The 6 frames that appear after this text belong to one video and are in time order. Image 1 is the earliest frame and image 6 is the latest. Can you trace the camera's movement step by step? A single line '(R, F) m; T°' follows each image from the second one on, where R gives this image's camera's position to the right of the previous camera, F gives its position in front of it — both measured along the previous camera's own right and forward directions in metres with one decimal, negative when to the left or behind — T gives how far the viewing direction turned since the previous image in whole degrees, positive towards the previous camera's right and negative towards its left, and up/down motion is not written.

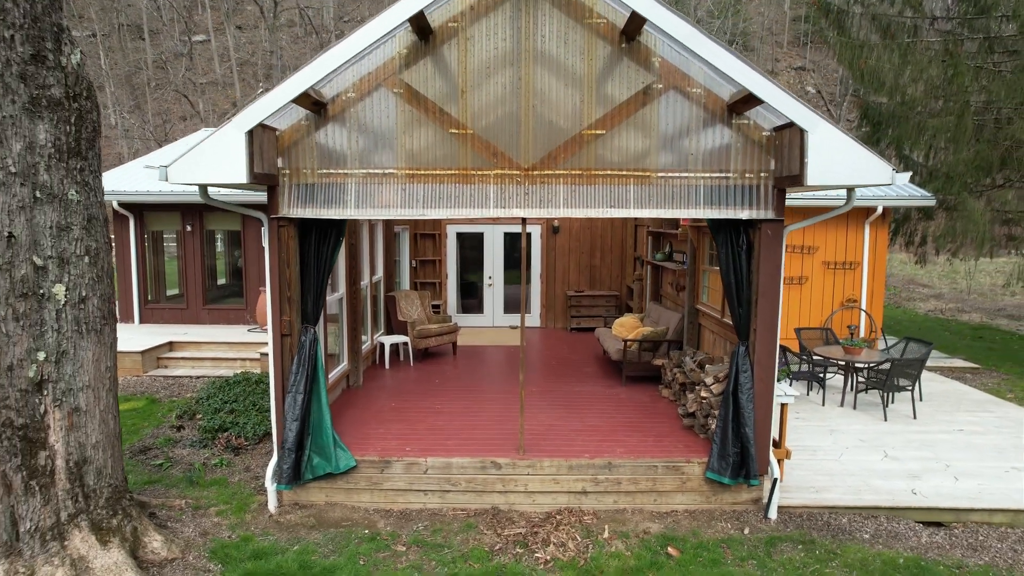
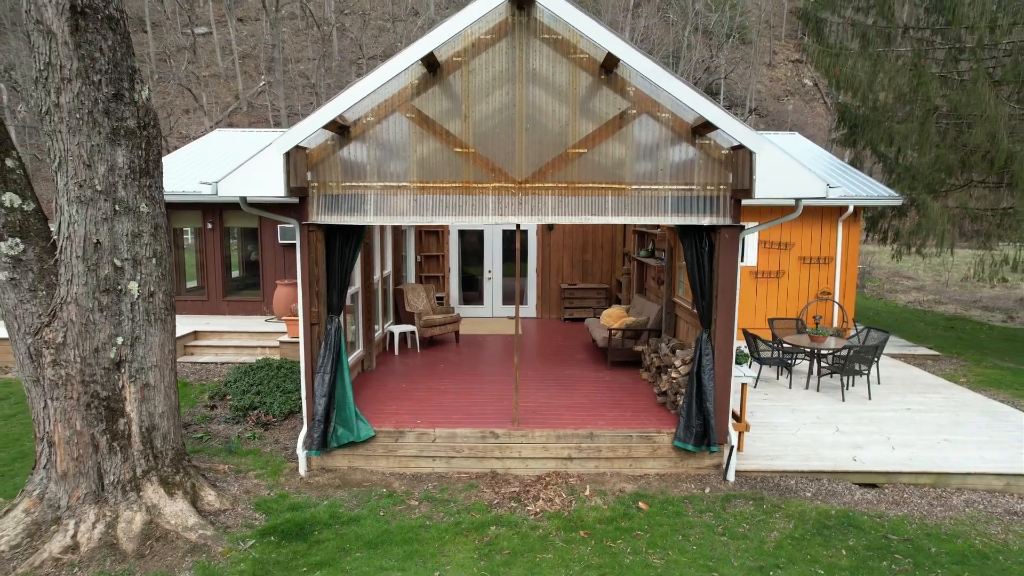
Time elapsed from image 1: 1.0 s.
(0.0, -0.8) m; 0°
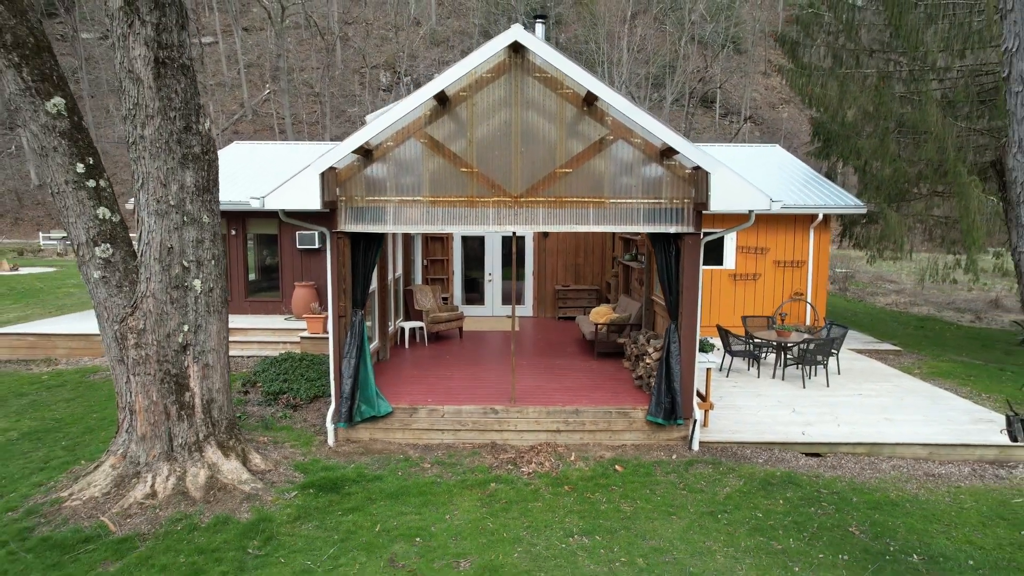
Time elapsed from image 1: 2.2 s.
(0.0, -0.9) m; 0°
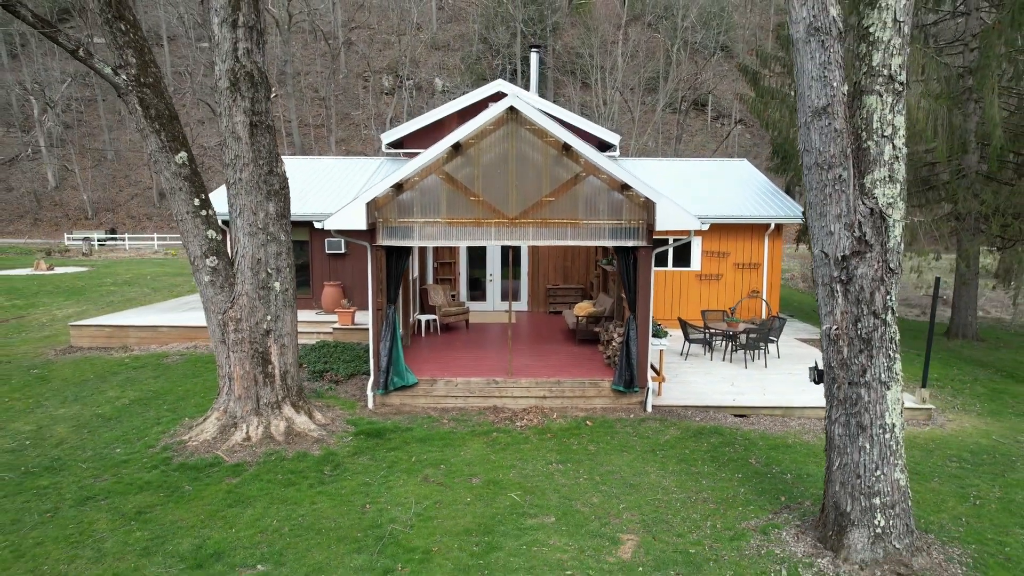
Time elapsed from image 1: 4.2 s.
(0.0, -1.9) m; 0°
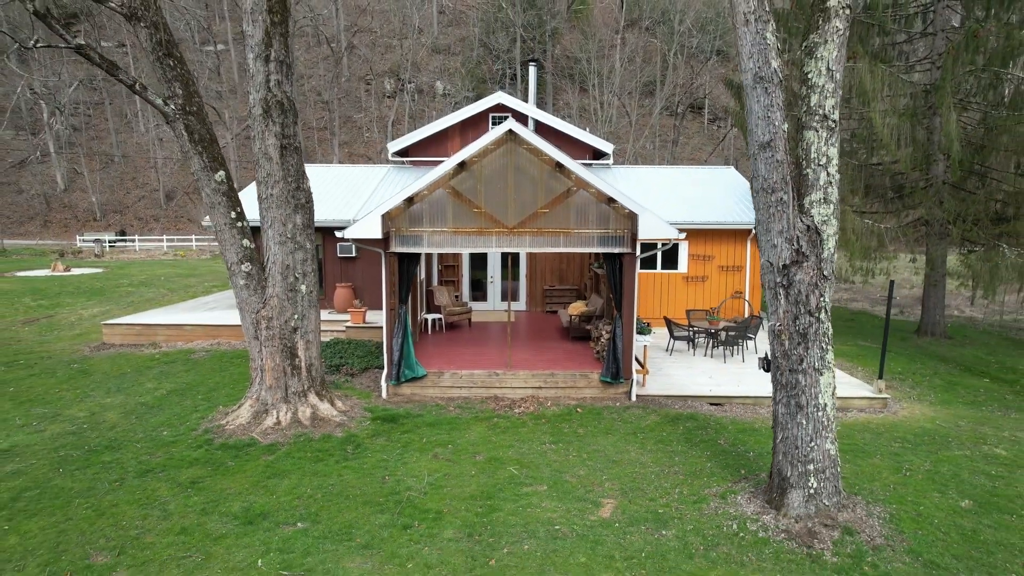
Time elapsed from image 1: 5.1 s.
(0.0, -0.9) m; 0°
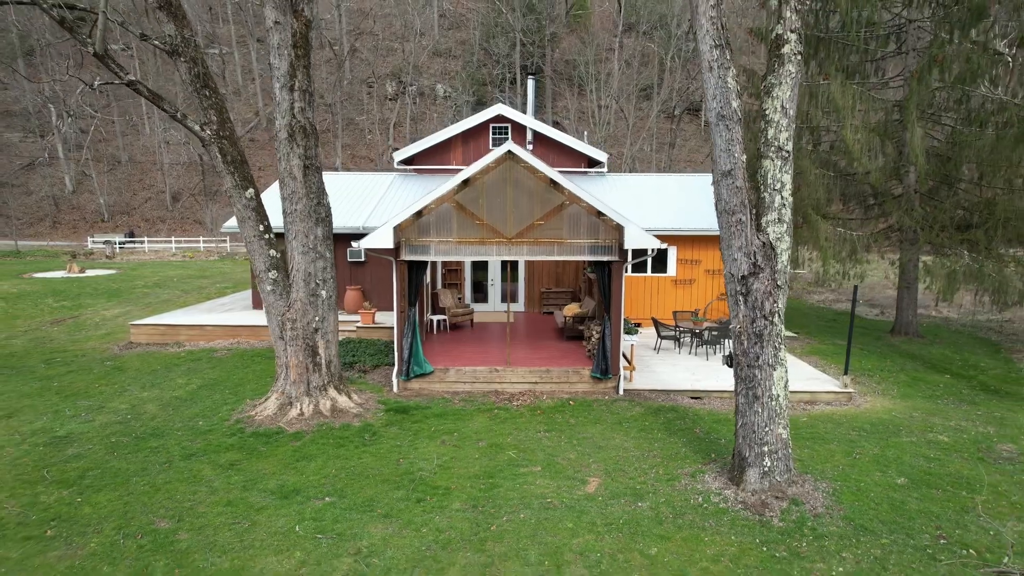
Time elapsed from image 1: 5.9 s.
(0.0, -0.9) m; 0°
